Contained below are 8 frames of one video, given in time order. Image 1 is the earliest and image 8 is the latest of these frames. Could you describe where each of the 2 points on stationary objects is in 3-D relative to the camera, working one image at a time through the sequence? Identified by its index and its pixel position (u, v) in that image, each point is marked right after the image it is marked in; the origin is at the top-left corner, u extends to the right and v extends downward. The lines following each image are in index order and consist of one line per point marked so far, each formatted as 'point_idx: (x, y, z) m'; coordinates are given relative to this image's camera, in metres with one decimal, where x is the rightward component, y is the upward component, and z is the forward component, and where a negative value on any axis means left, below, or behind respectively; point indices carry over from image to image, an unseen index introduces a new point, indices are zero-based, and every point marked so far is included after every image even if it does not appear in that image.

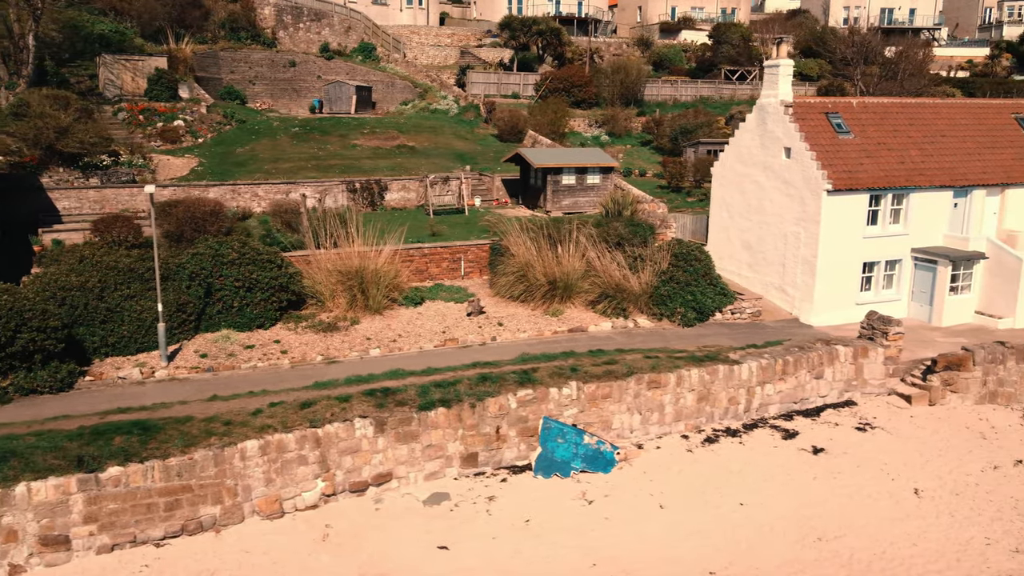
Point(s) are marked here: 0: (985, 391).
0: (+10.1, -2.2, +19.2) m
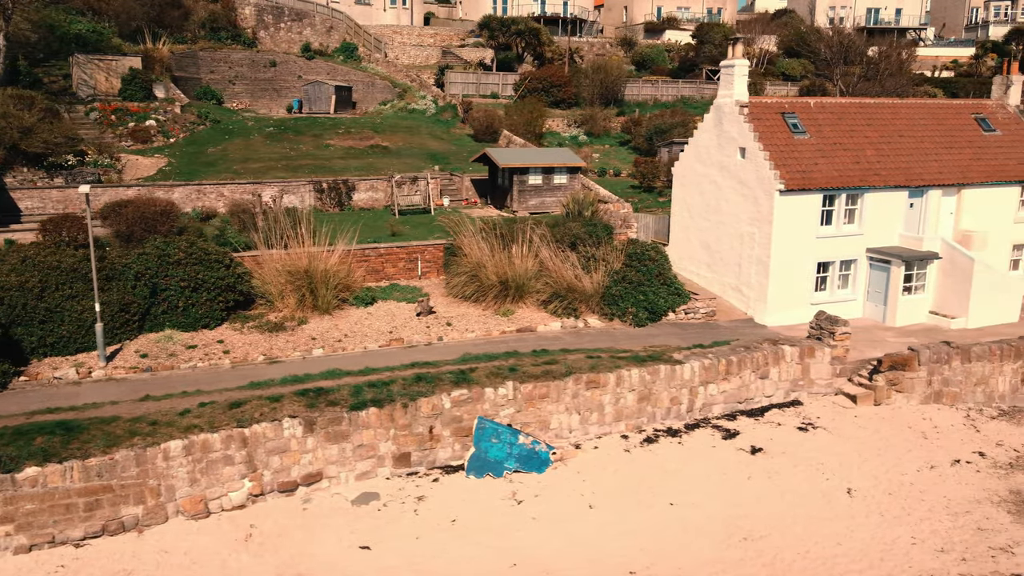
0: (+8.9, -2.2, +19.2) m
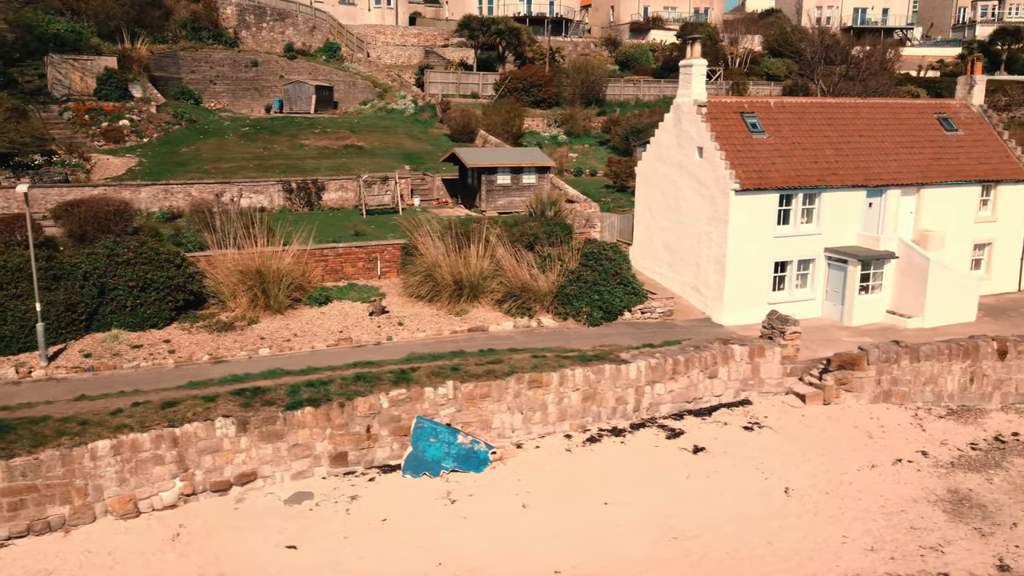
0: (+7.9, -2.2, +19.3) m
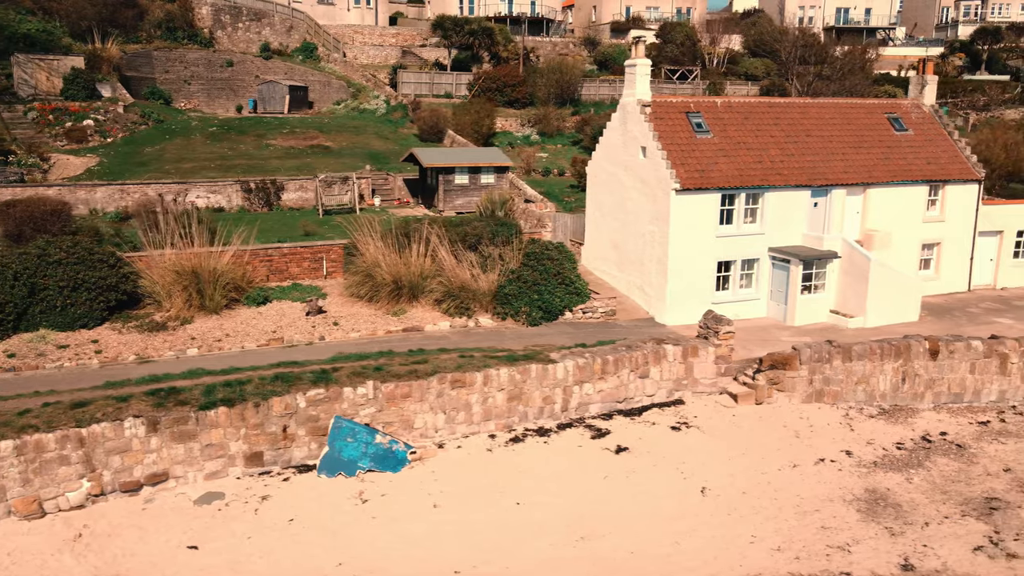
0: (+6.4, -2.2, +19.3) m
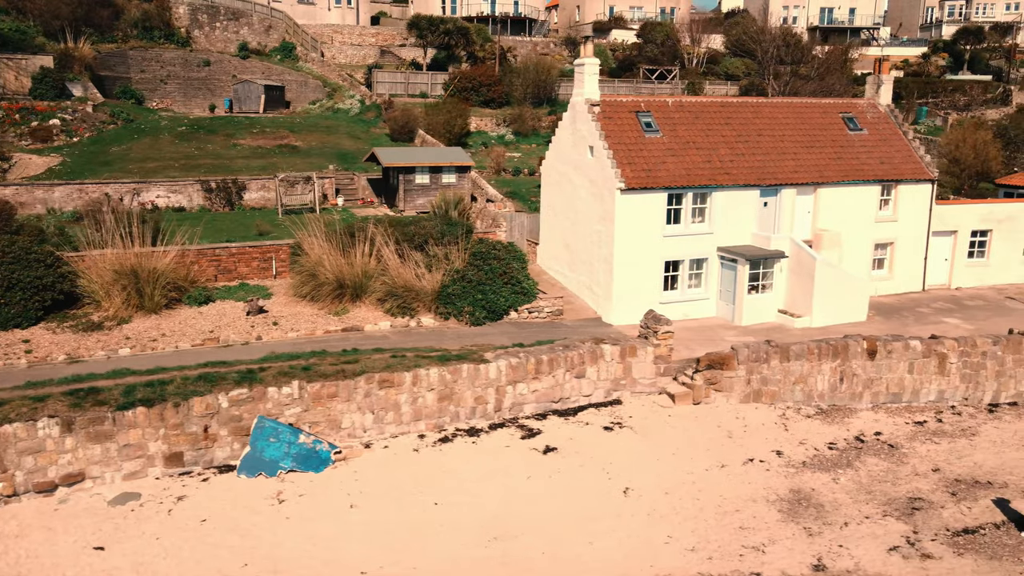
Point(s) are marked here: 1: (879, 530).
0: (+5.1, -2.2, +19.2) m
1: (+6.0, -3.9, +14.6) m
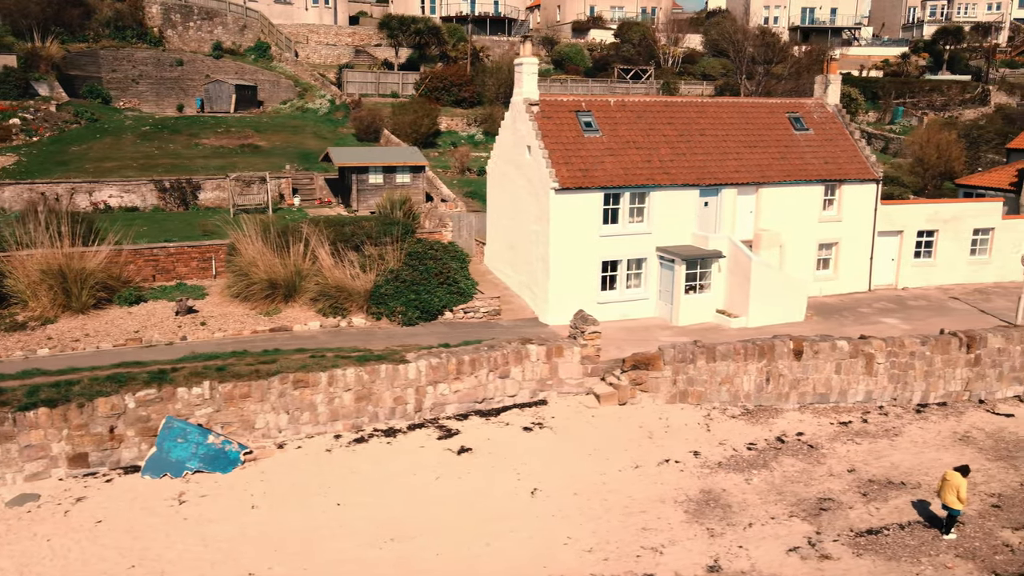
0: (+3.5, -2.2, +19.2) m
1: (+4.4, -3.9, +14.5) m
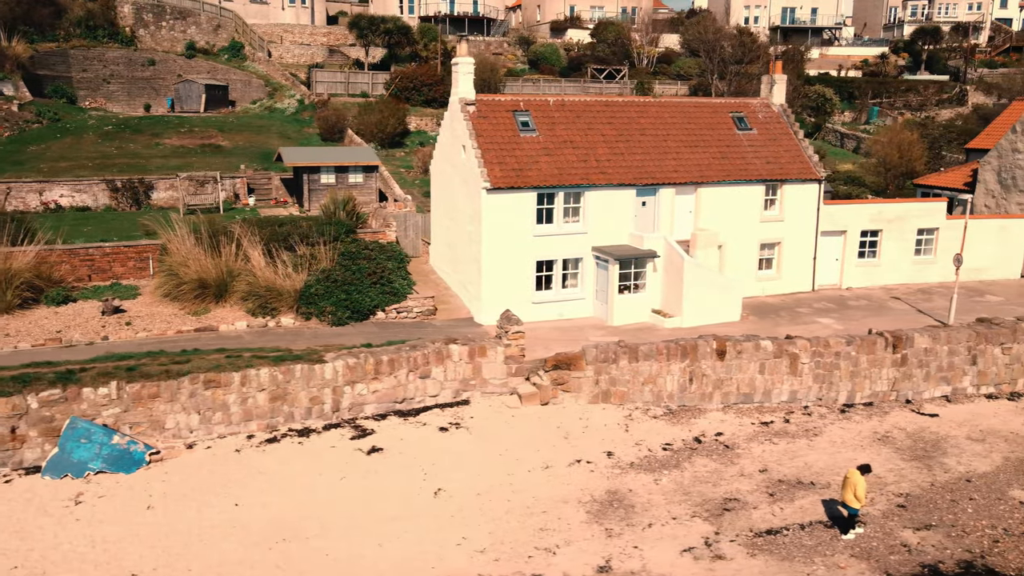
0: (+1.8, -2.2, +19.1) m
1: (+2.7, -3.9, +14.5) m
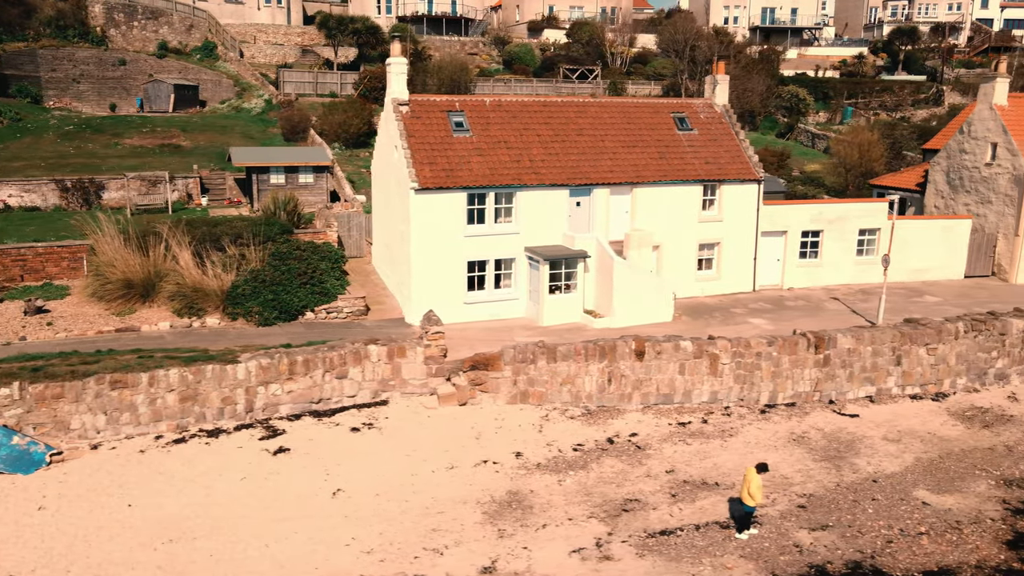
0: (+0.1, -2.2, +19.1) m
1: (+1.0, -3.9, +14.5) m
